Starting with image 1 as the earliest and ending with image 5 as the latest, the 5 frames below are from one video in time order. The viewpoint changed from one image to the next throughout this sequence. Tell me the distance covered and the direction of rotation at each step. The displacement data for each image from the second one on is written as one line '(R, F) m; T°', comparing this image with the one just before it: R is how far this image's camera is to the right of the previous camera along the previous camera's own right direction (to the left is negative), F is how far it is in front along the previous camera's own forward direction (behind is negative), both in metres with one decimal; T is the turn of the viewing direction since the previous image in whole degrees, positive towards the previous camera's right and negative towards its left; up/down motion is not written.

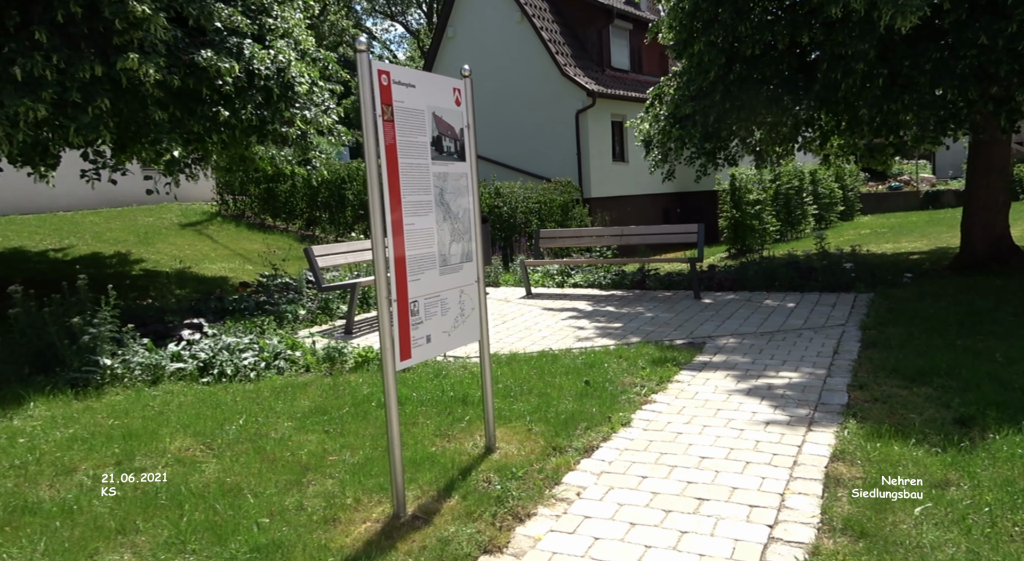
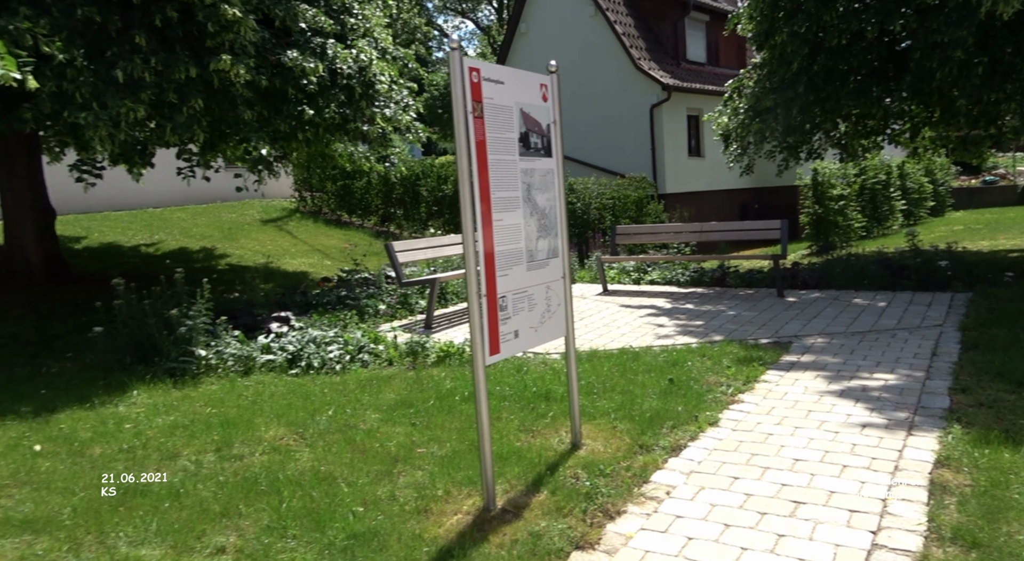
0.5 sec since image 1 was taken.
(-0.1, 0.0) m; -5°
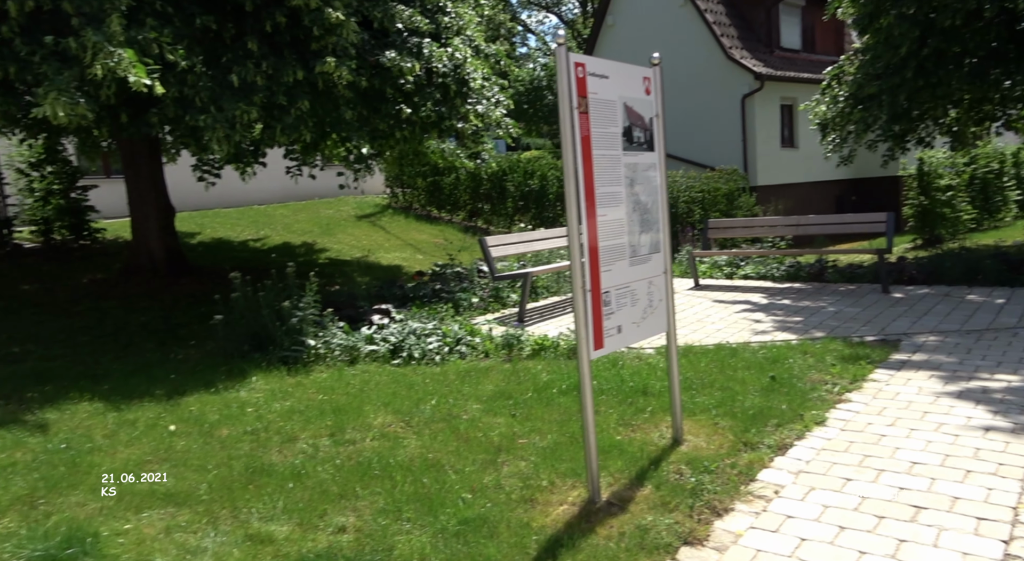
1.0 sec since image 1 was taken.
(-0.1, -0.1) m; -6°
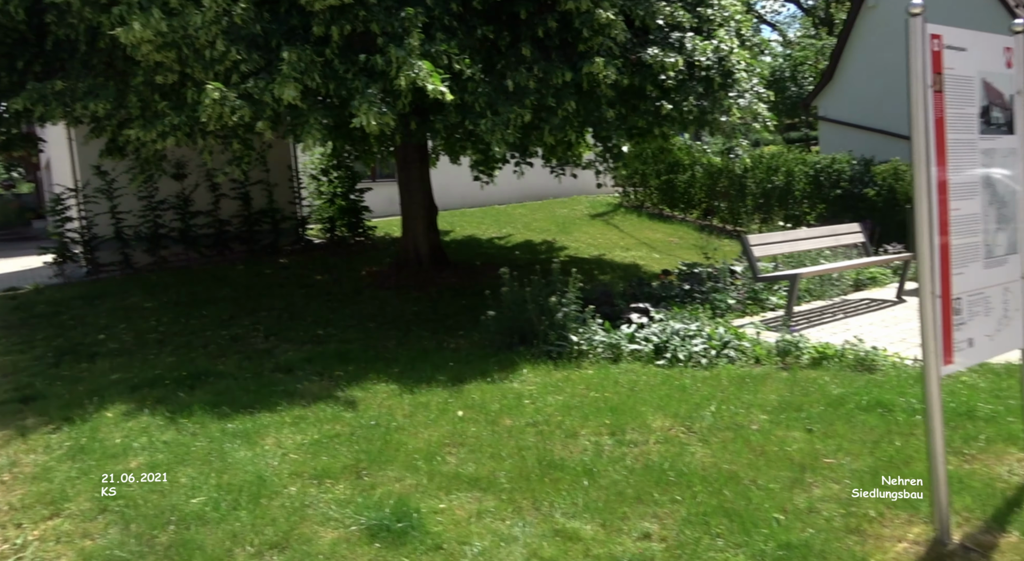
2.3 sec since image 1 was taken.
(-0.5, +0.2) m; -14°
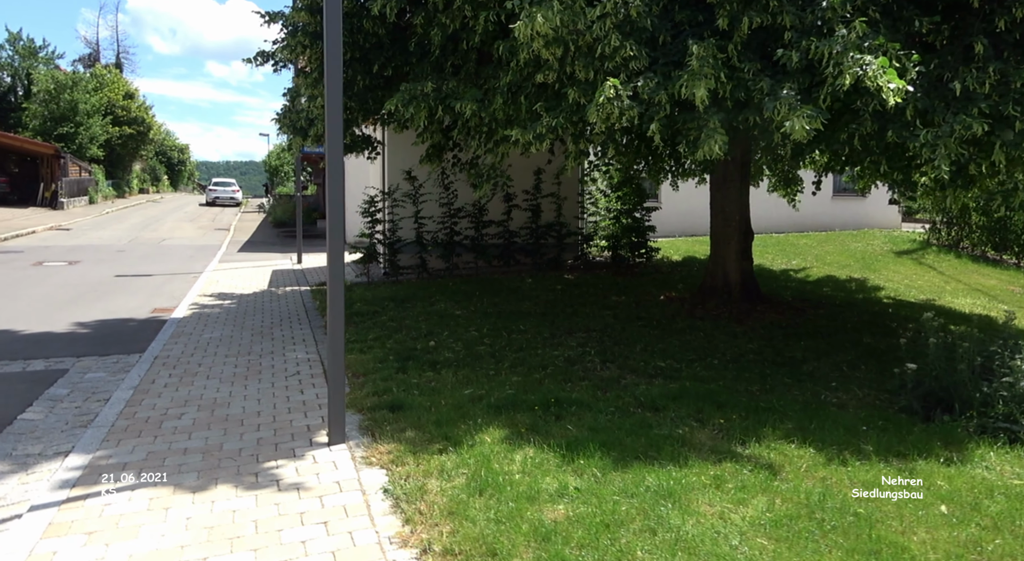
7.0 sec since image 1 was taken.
(-1.5, +0.9) m; -15°
